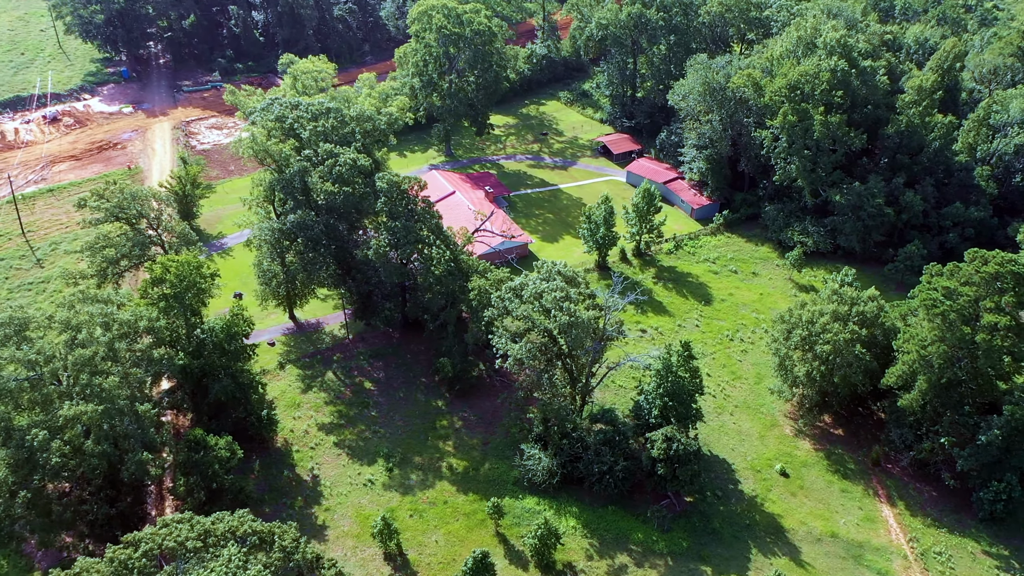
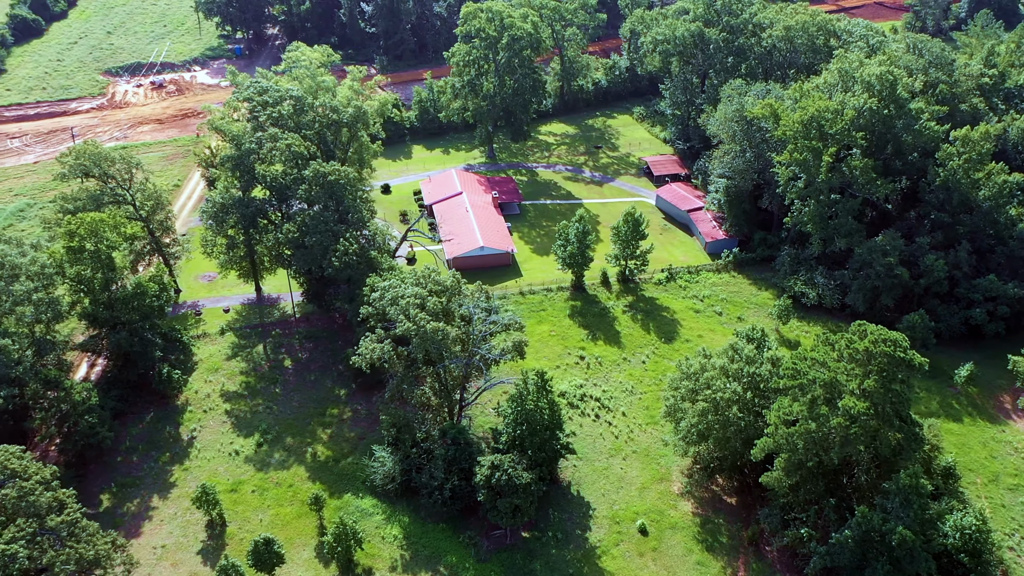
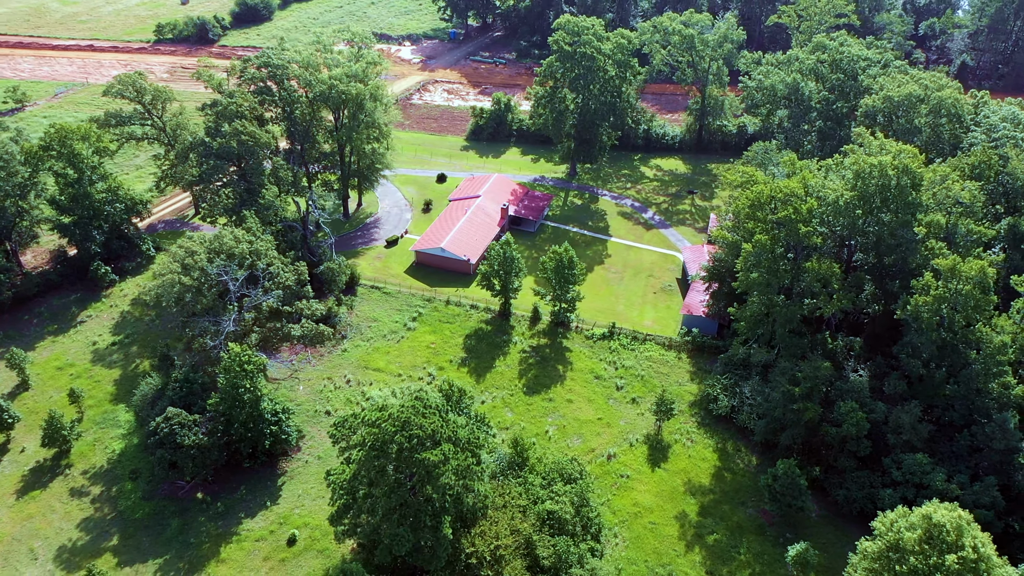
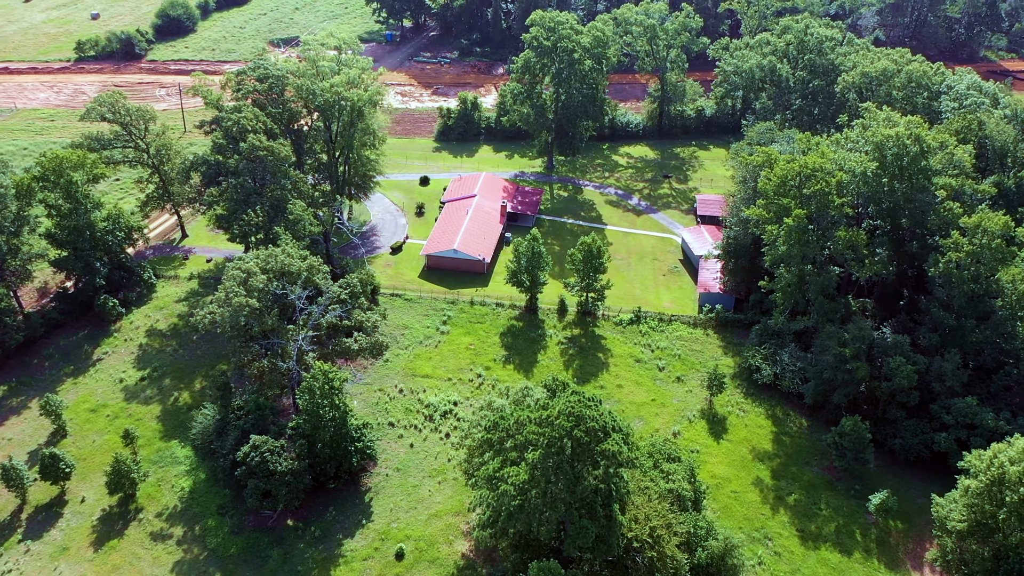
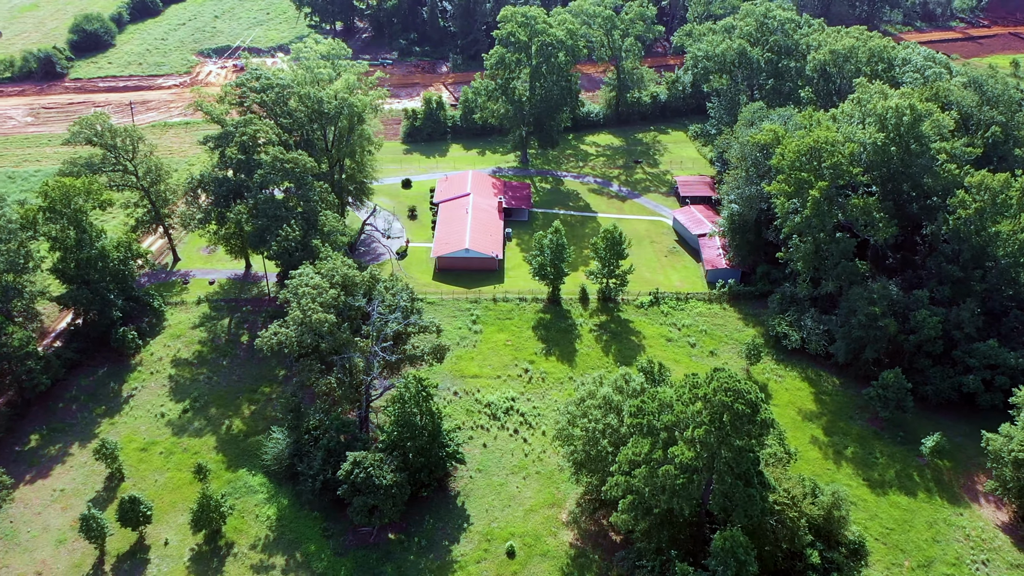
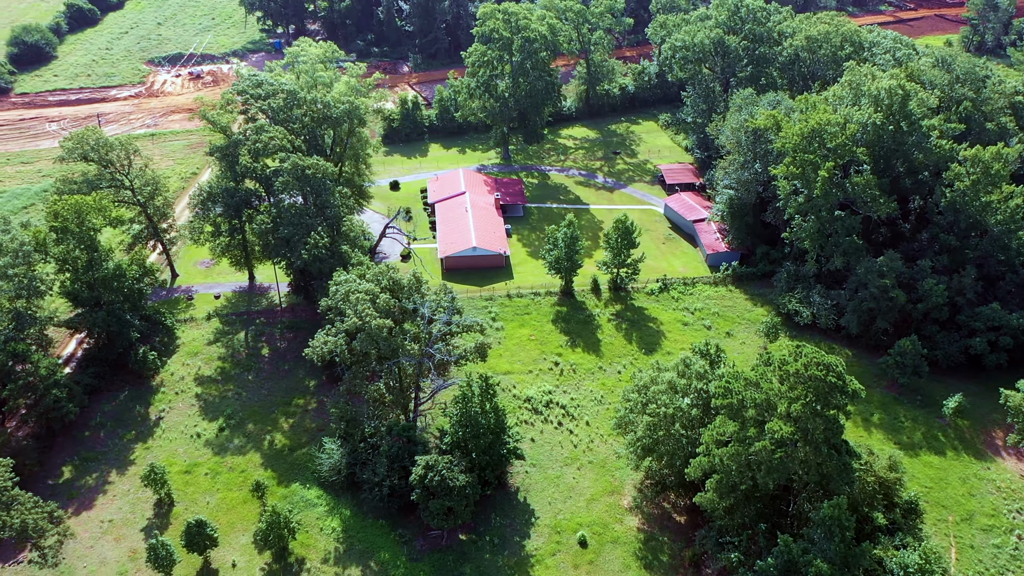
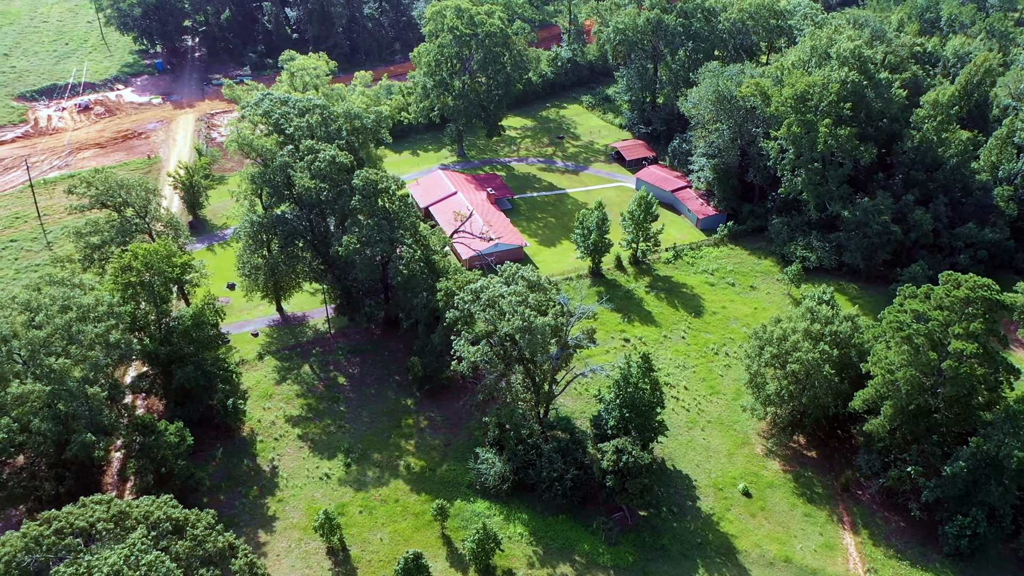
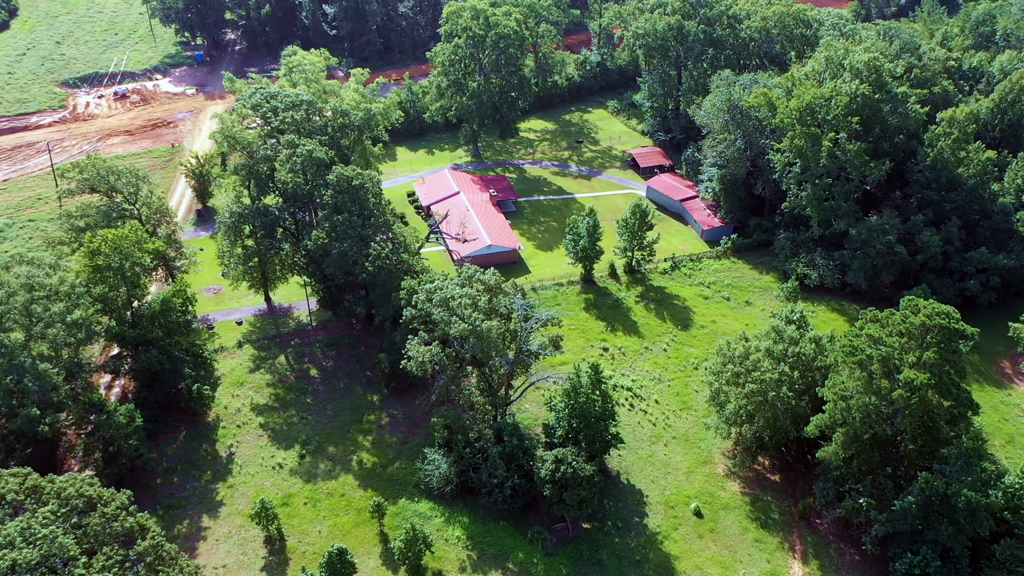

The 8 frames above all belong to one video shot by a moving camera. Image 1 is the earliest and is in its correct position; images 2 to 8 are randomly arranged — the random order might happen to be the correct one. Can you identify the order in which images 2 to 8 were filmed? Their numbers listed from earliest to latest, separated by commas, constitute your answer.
7, 8, 2, 6, 5, 4, 3
